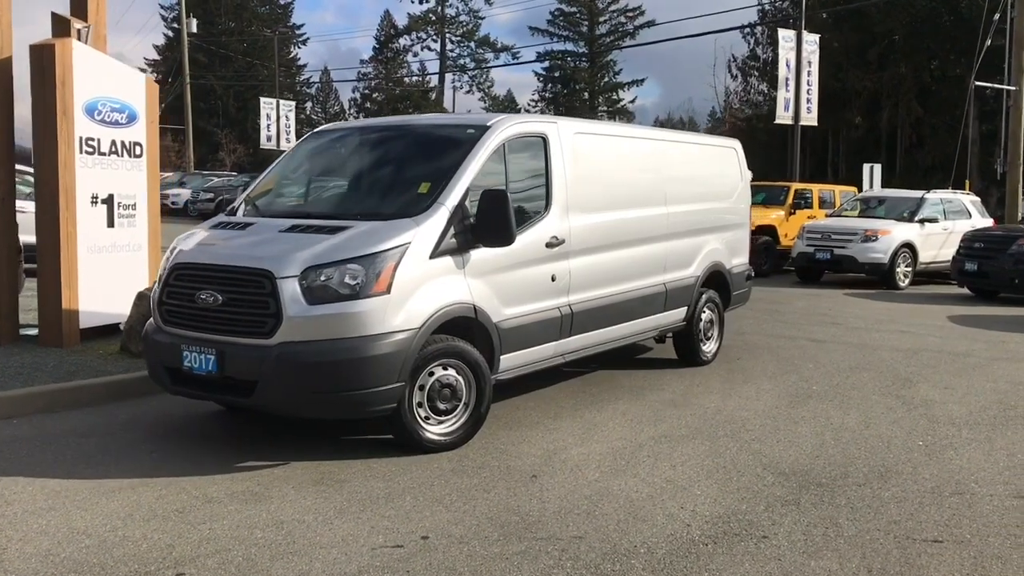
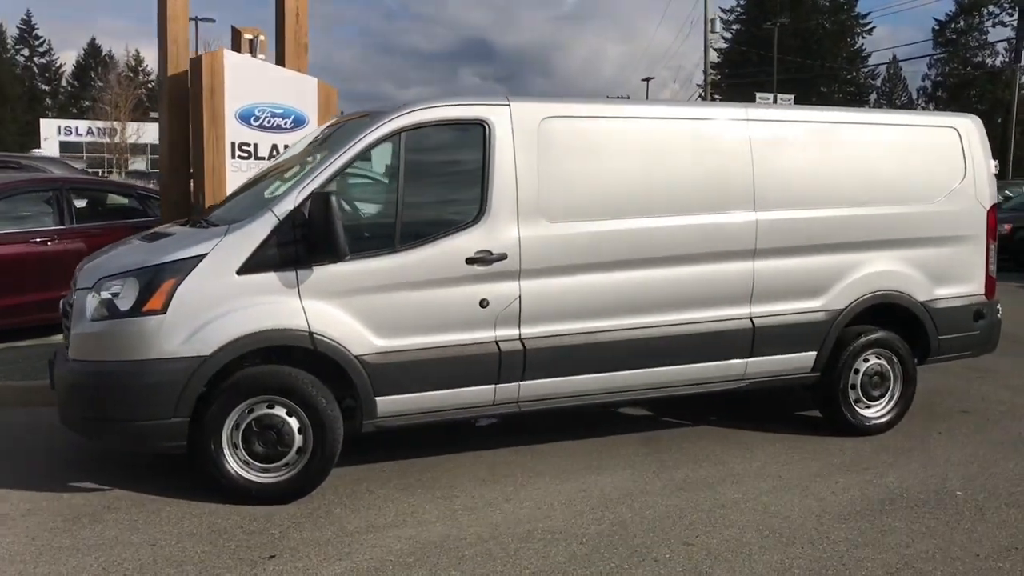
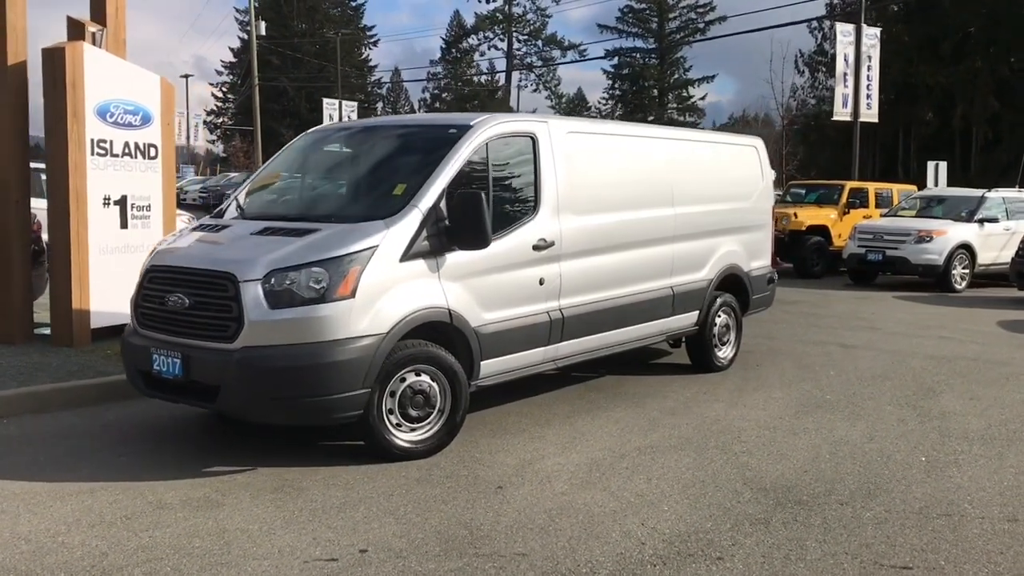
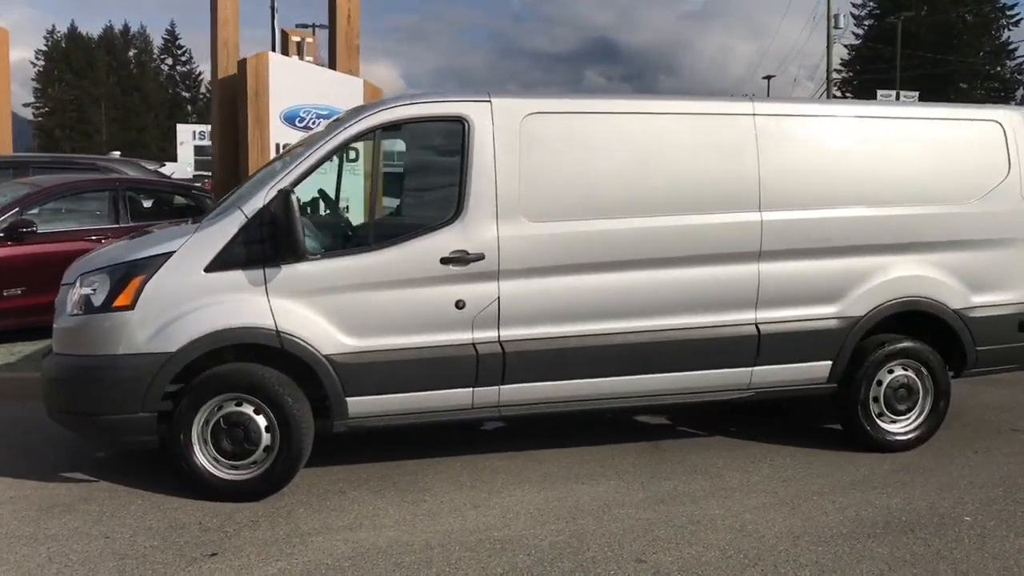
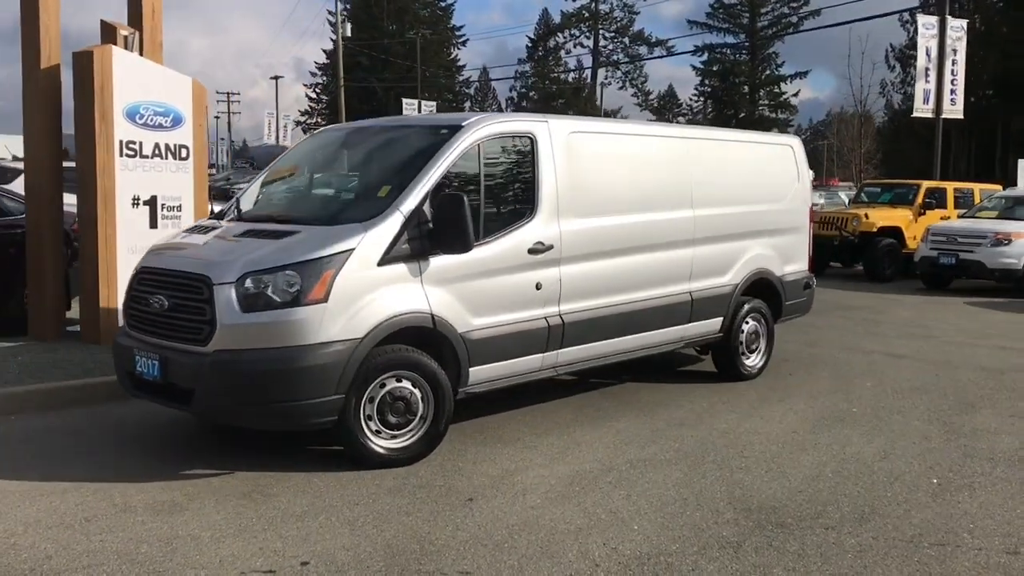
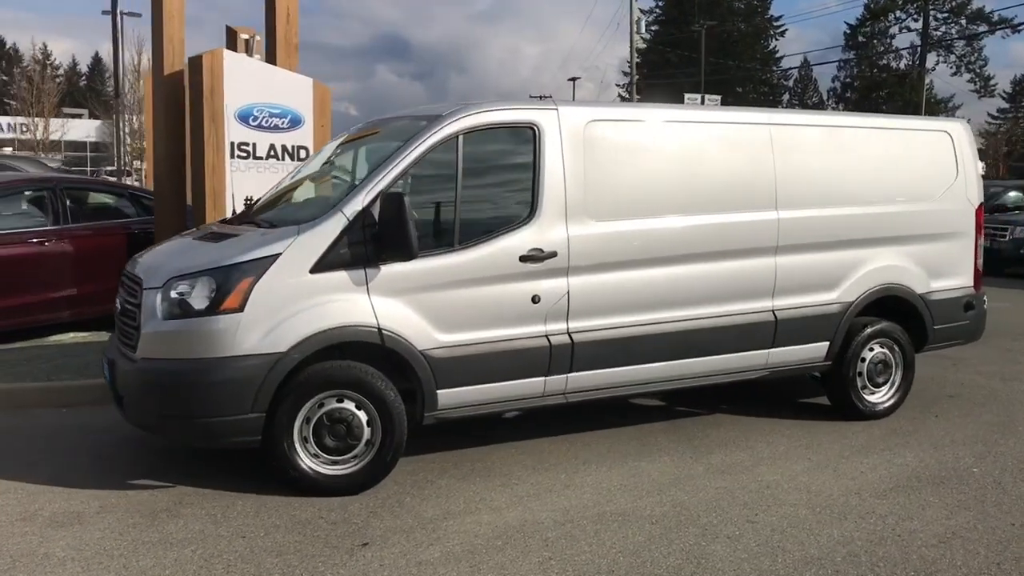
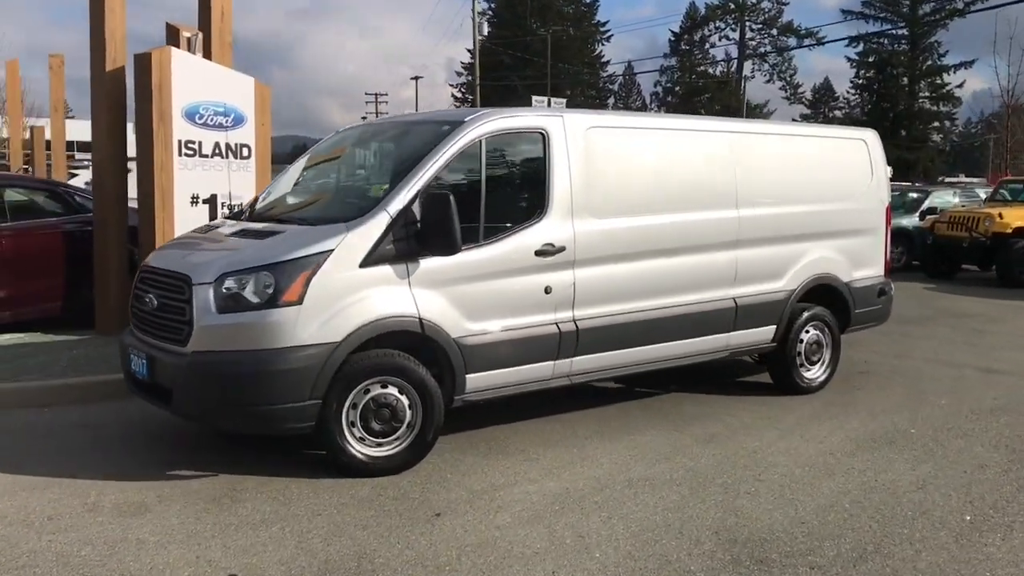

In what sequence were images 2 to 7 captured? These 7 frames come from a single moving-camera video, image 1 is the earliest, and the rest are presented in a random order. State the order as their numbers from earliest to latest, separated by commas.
3, 5, 7, 6, 2, 4
